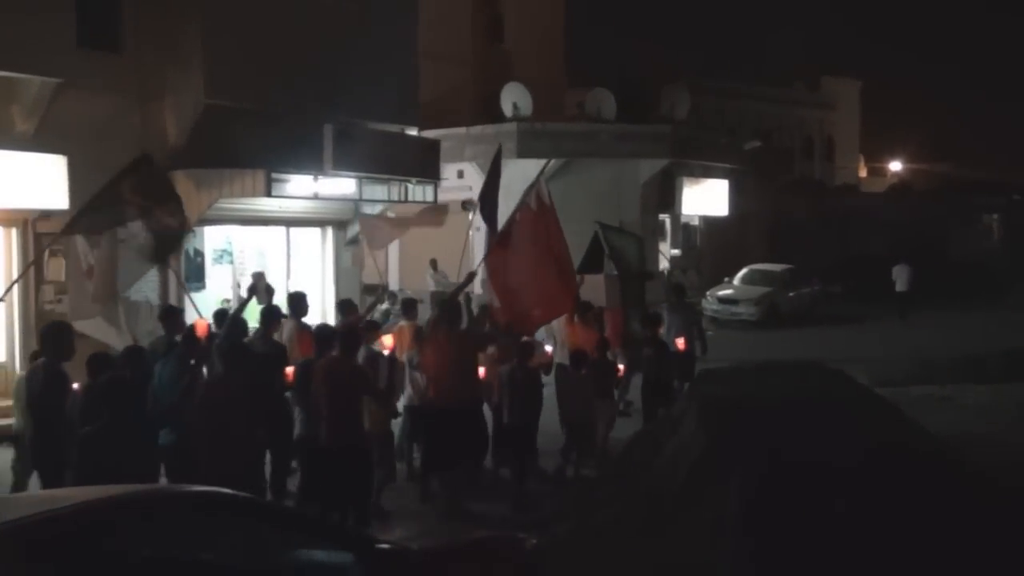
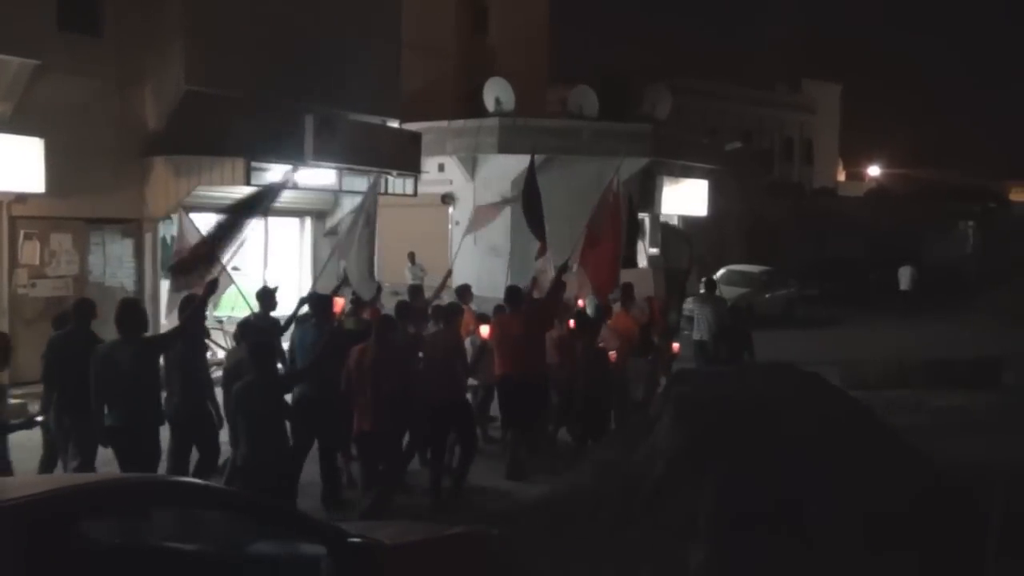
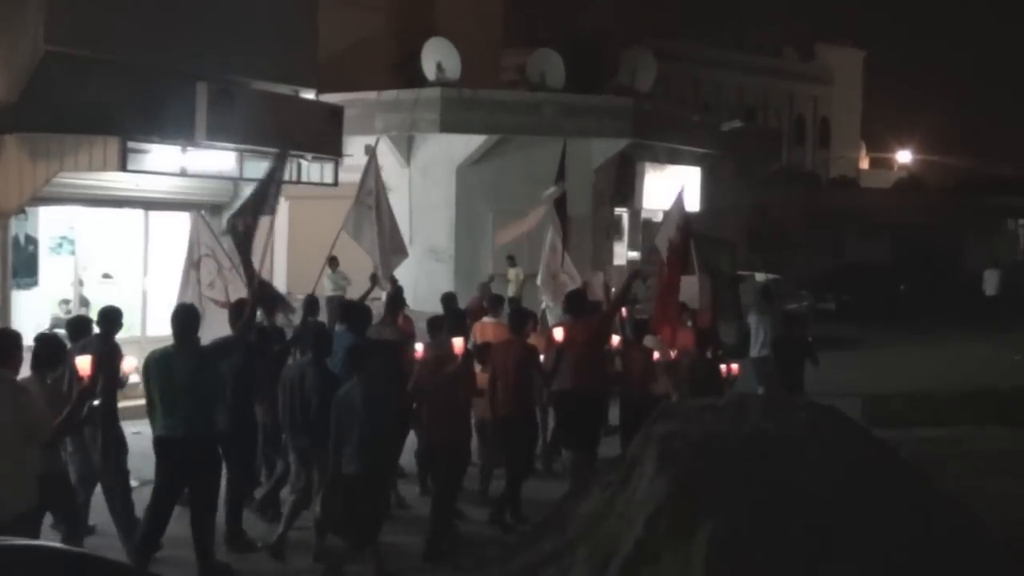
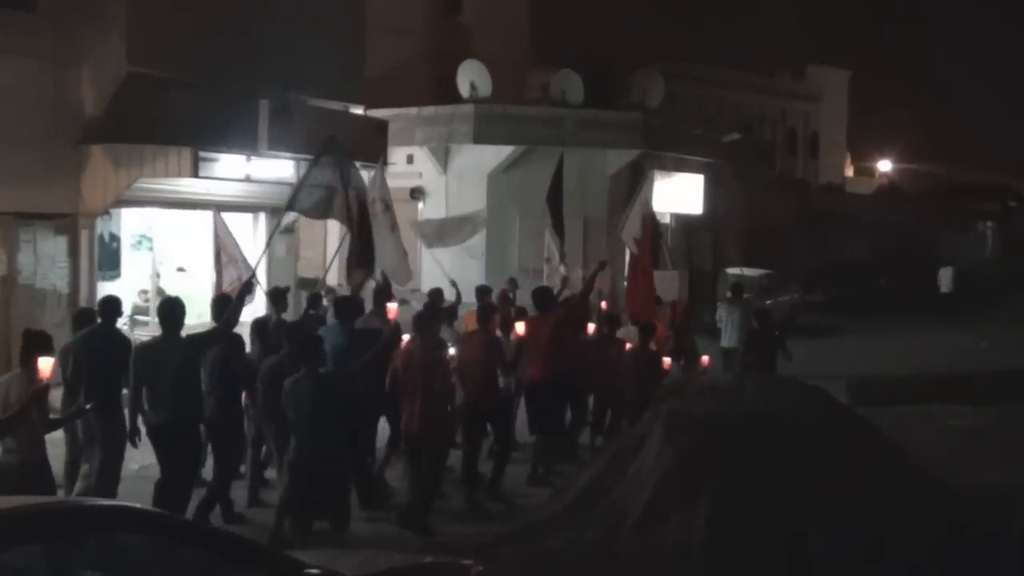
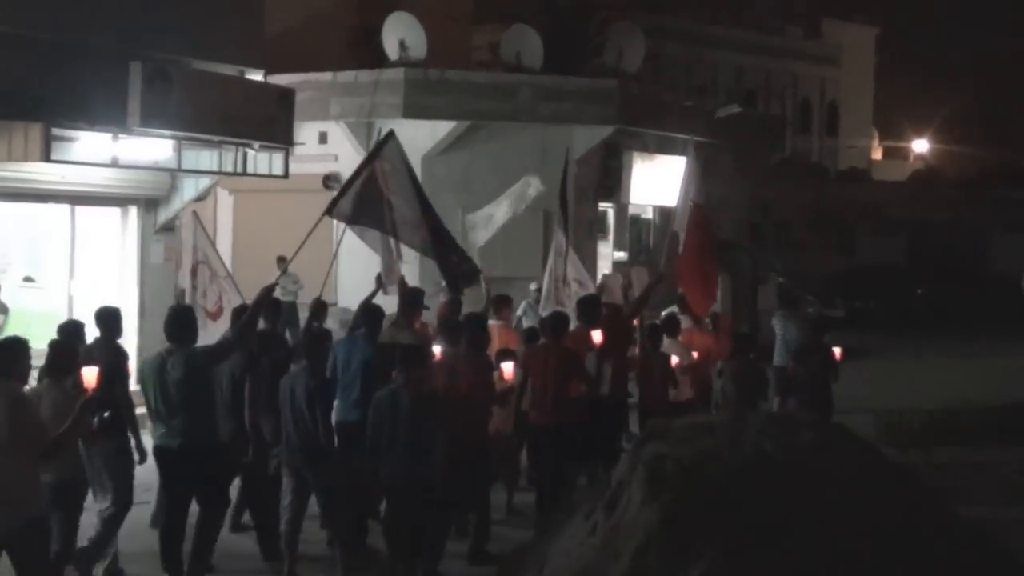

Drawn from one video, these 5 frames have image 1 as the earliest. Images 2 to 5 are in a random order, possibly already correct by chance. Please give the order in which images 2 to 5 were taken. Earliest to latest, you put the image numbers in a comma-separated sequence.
2, 4, 3, 5
